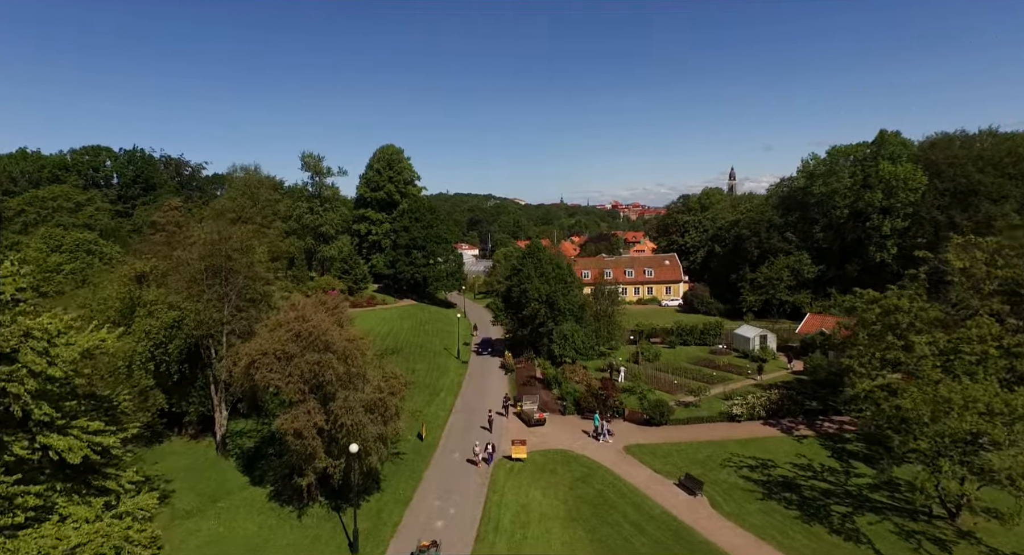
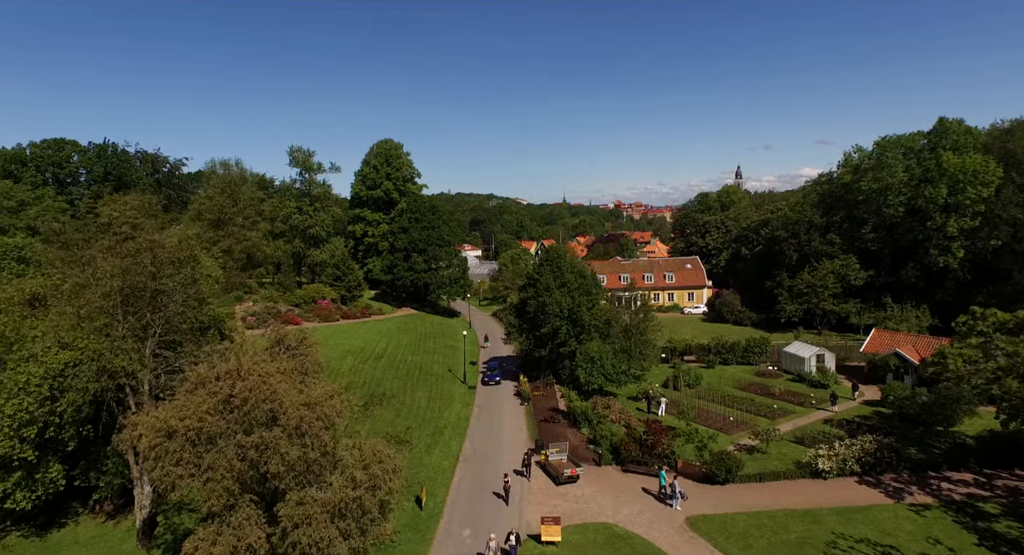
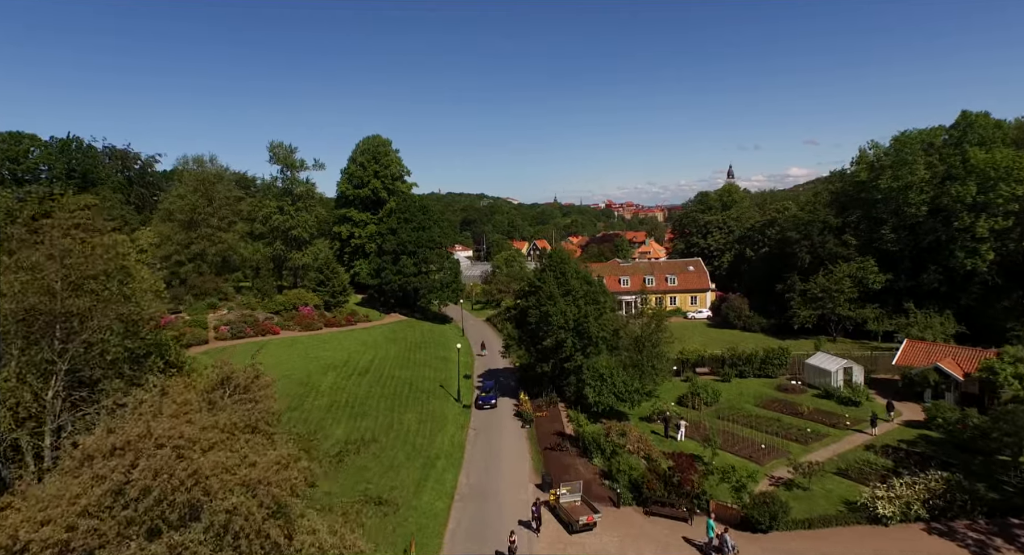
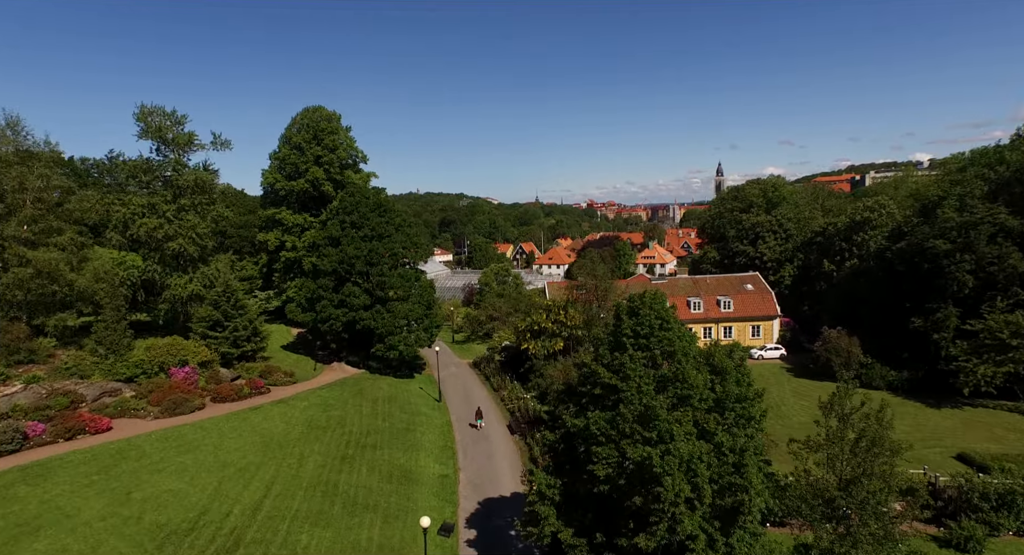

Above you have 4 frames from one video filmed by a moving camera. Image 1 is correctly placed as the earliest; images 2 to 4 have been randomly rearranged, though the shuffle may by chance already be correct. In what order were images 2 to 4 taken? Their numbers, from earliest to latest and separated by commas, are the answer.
2, 3, 4
